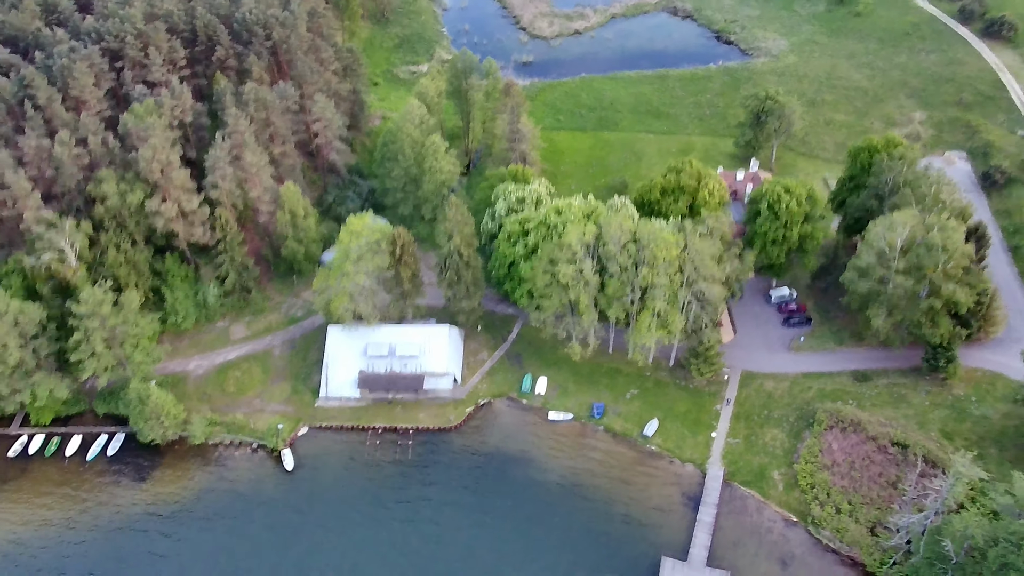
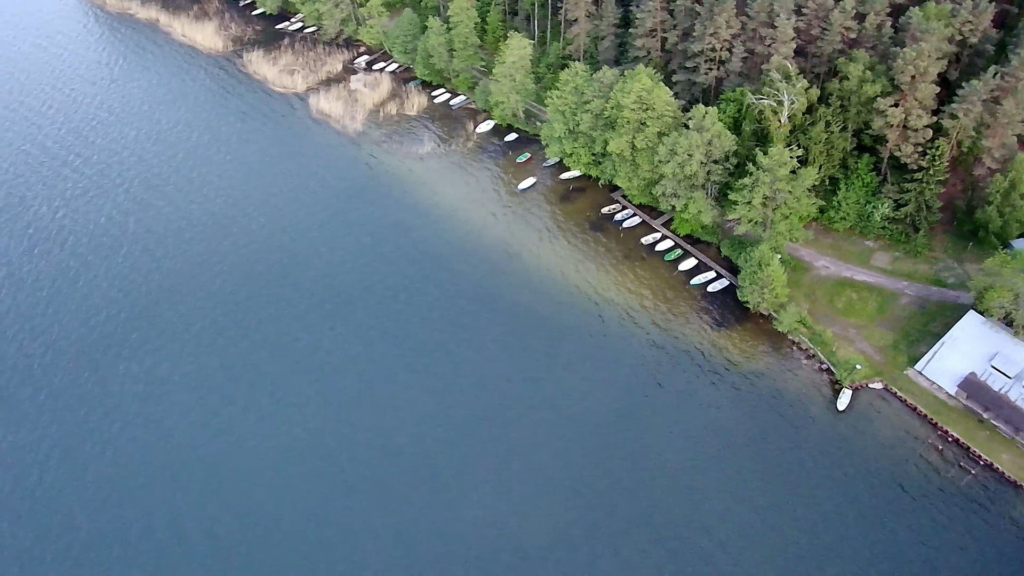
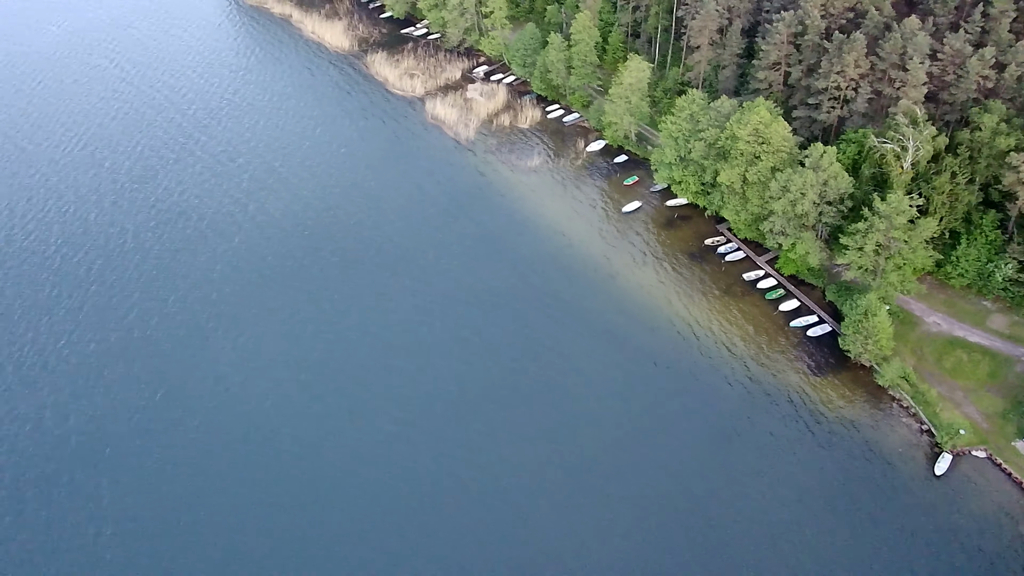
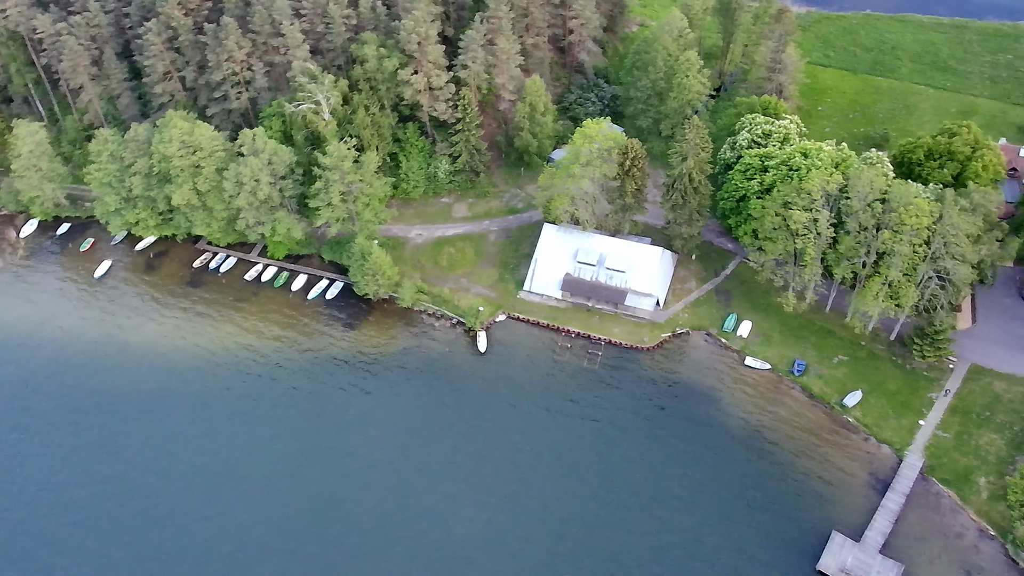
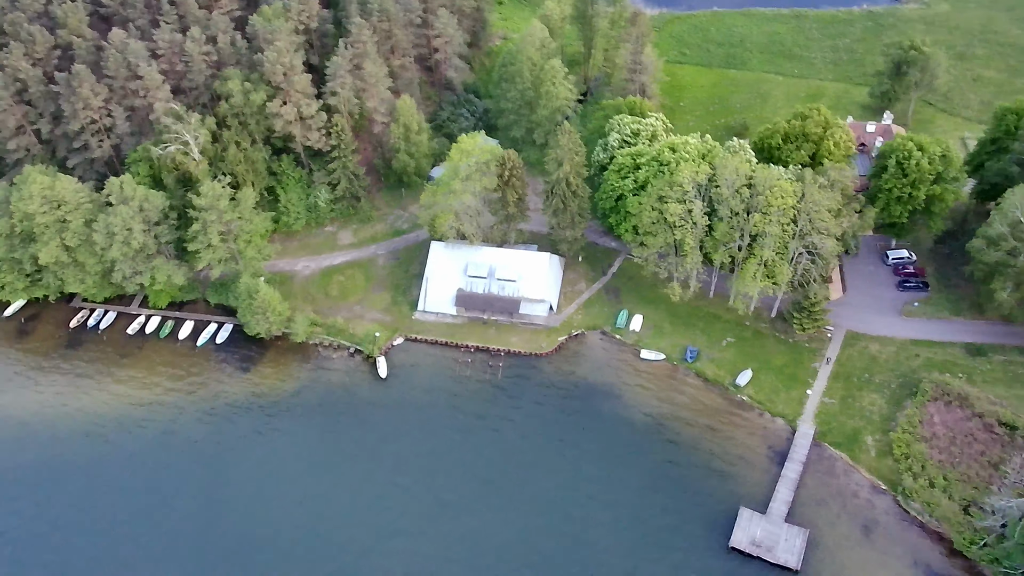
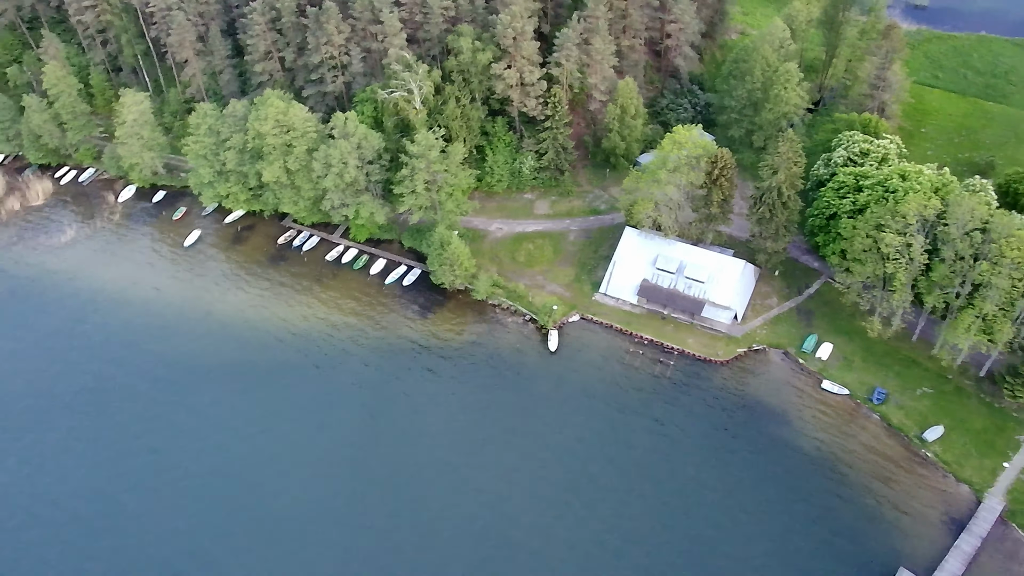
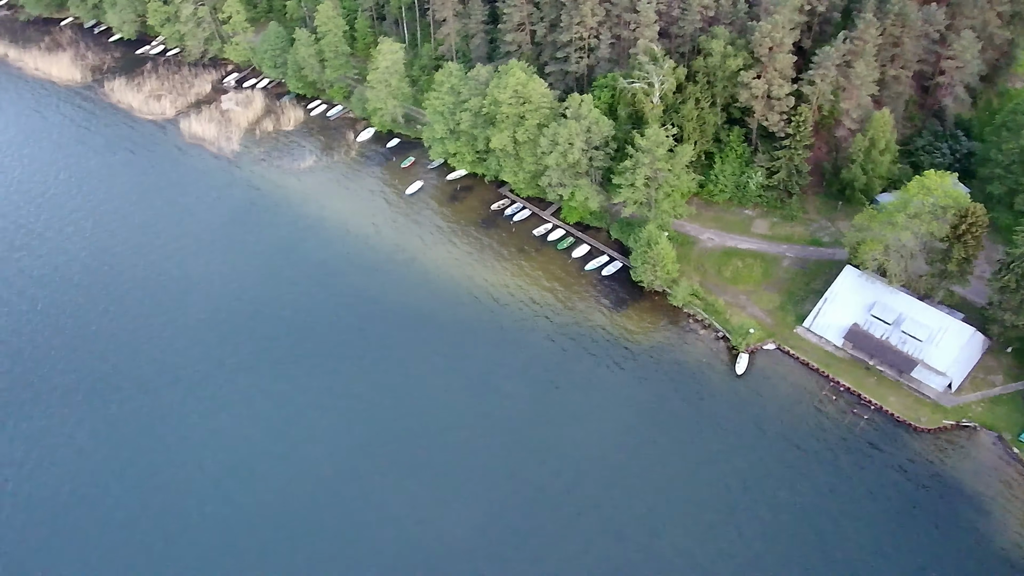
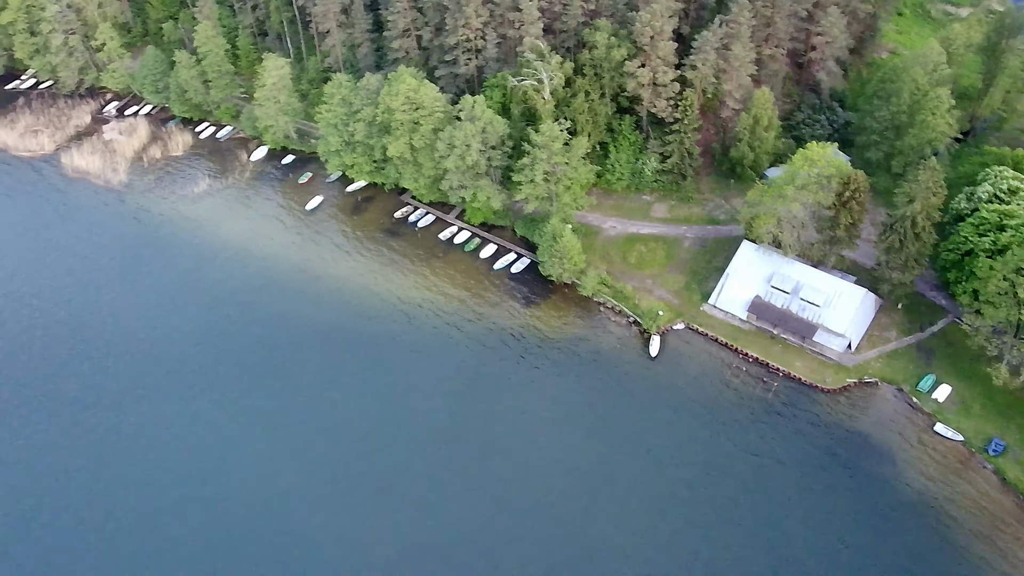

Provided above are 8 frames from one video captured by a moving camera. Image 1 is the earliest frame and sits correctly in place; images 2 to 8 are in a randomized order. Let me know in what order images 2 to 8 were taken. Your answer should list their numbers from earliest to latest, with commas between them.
5, 4, 6, 8, 7, 2, 3
